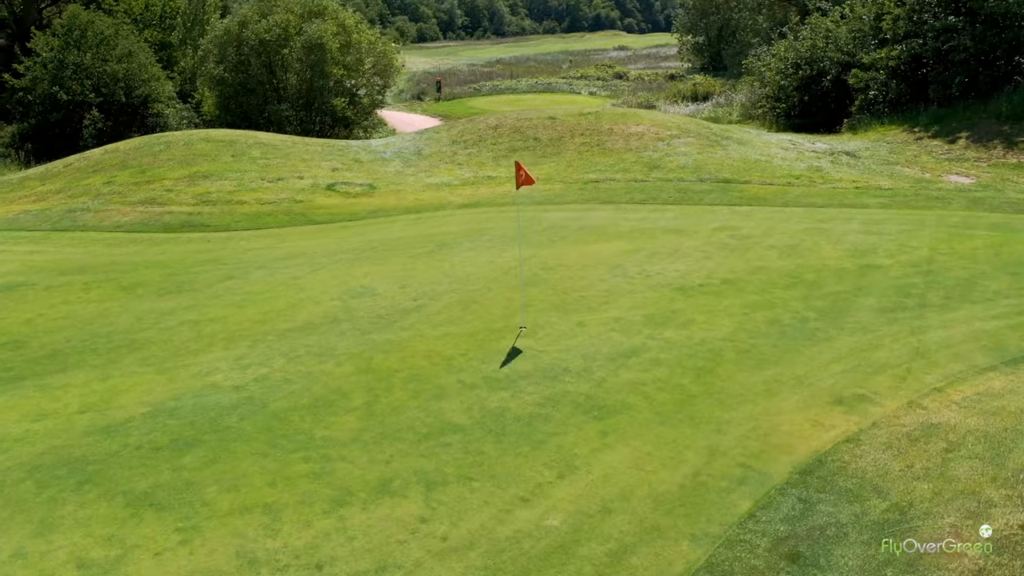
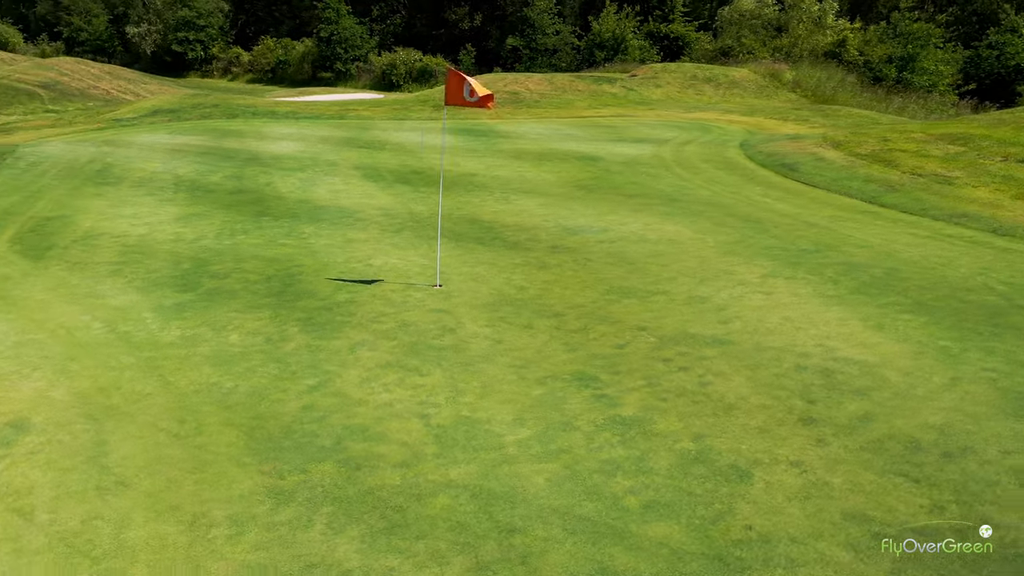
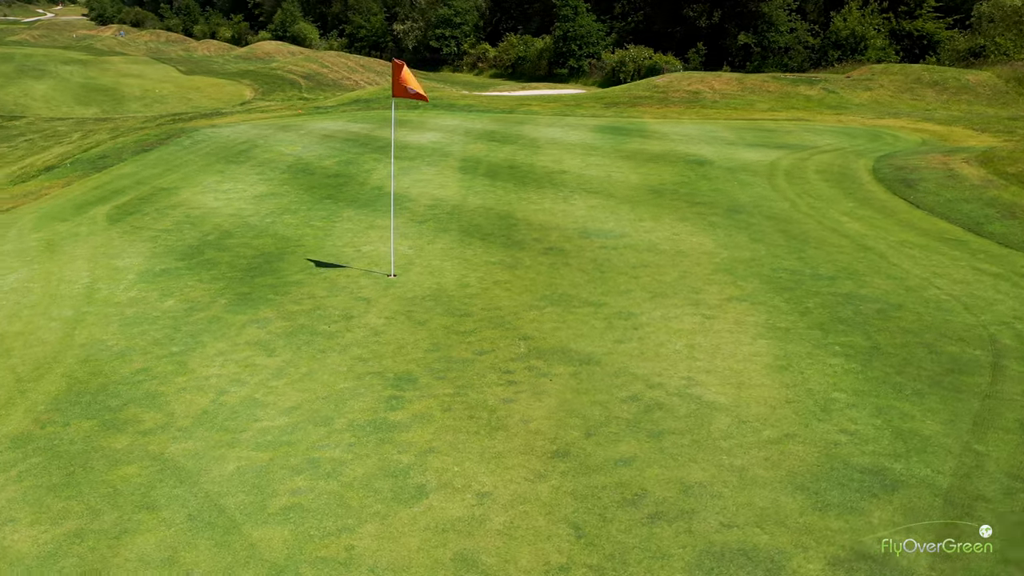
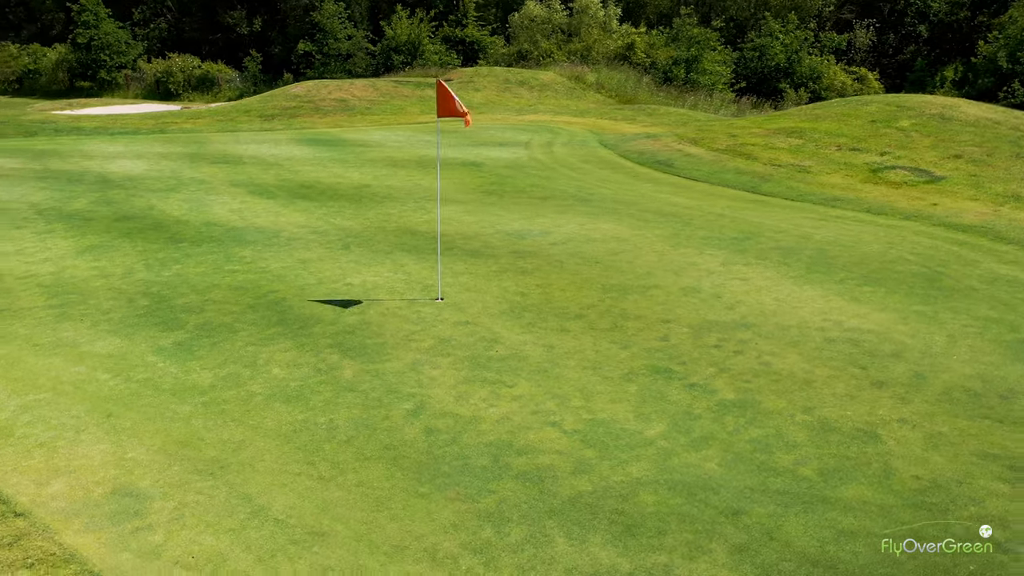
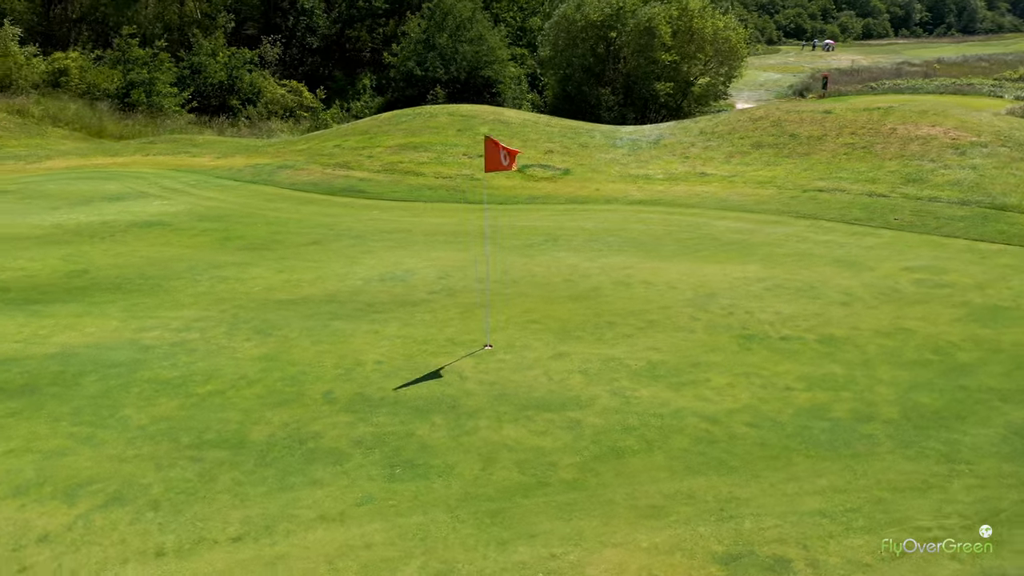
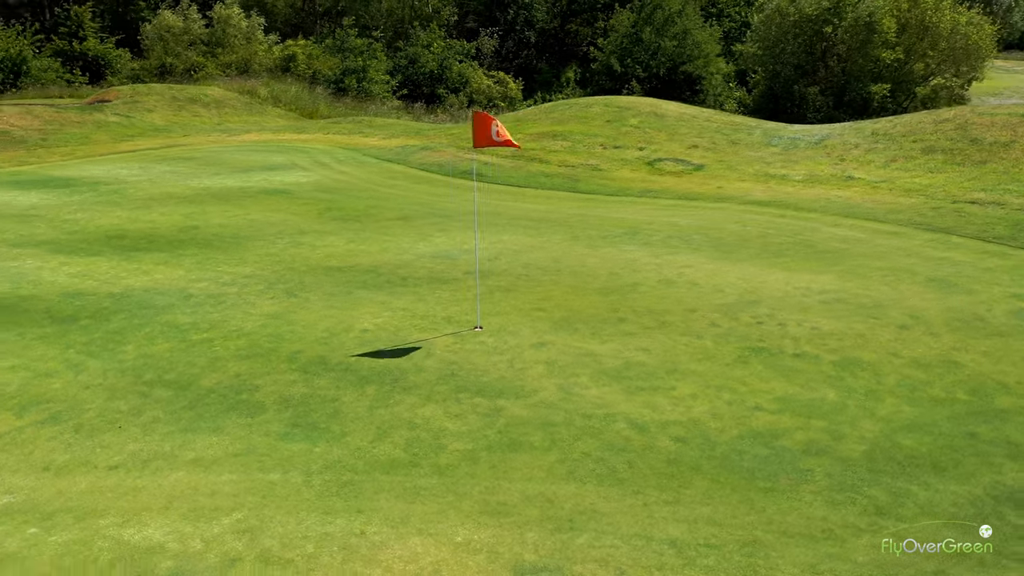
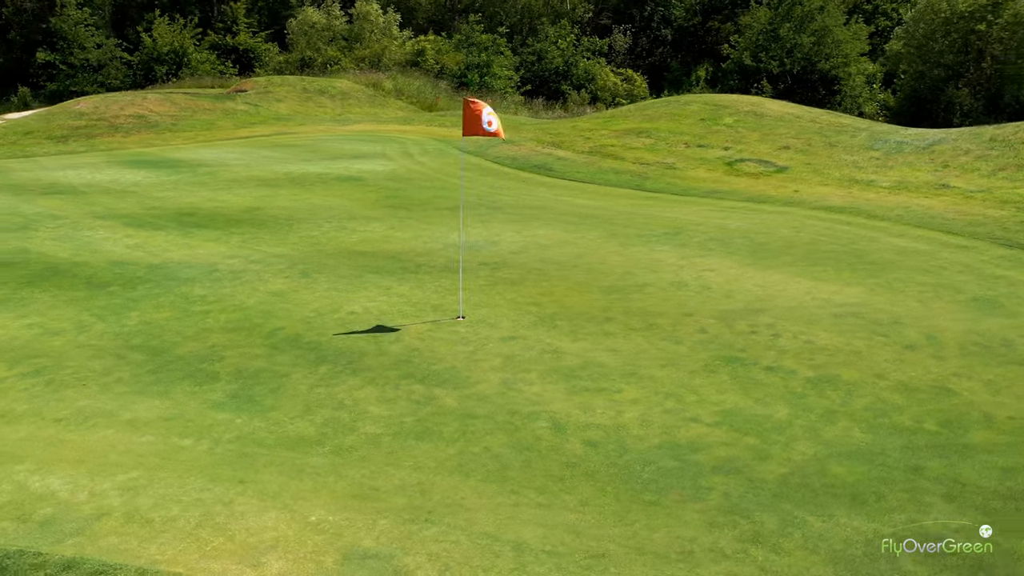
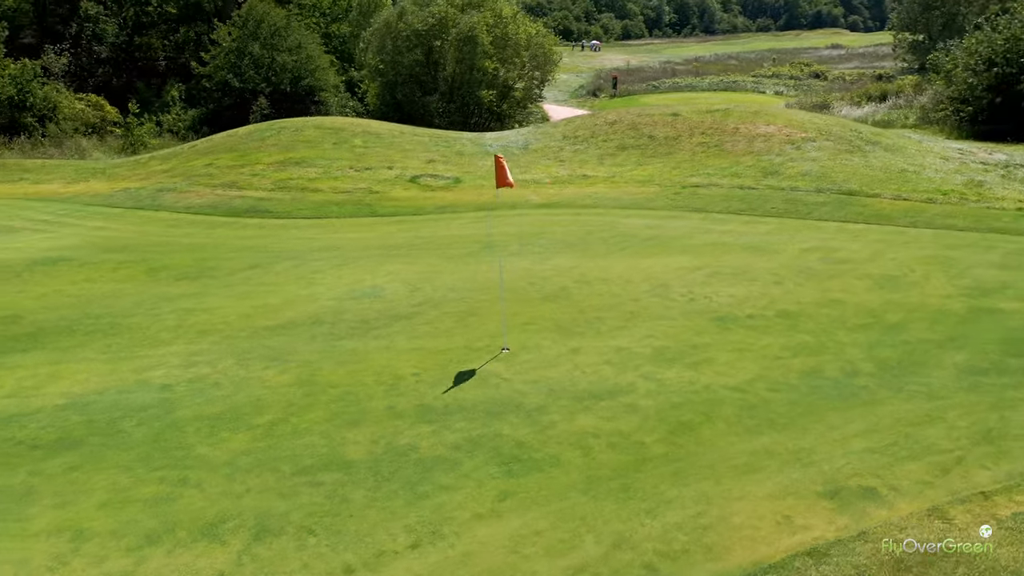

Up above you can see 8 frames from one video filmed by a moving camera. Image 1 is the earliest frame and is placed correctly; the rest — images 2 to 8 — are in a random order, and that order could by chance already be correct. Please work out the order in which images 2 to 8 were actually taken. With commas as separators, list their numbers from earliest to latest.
8, 5, 6, 7, 4, 2, 3
